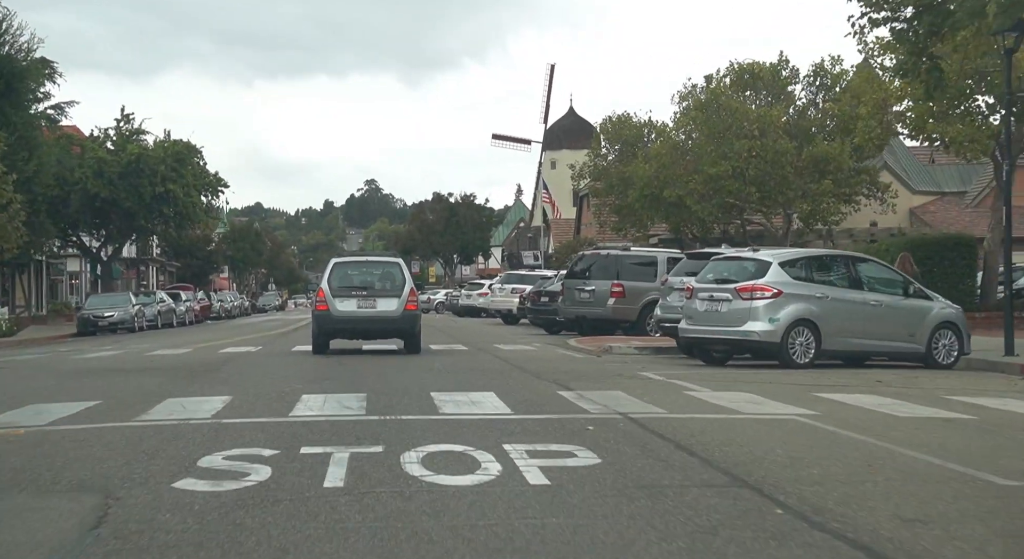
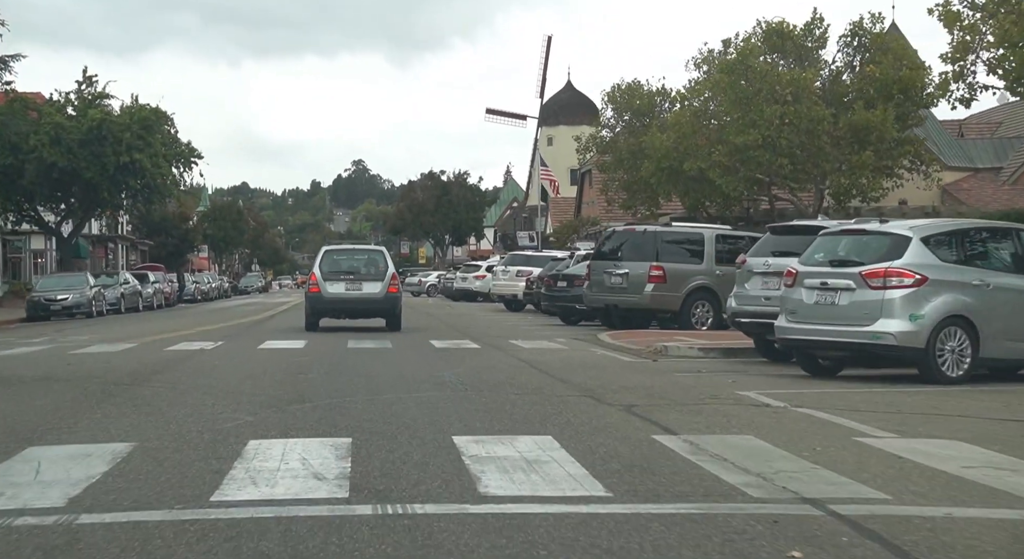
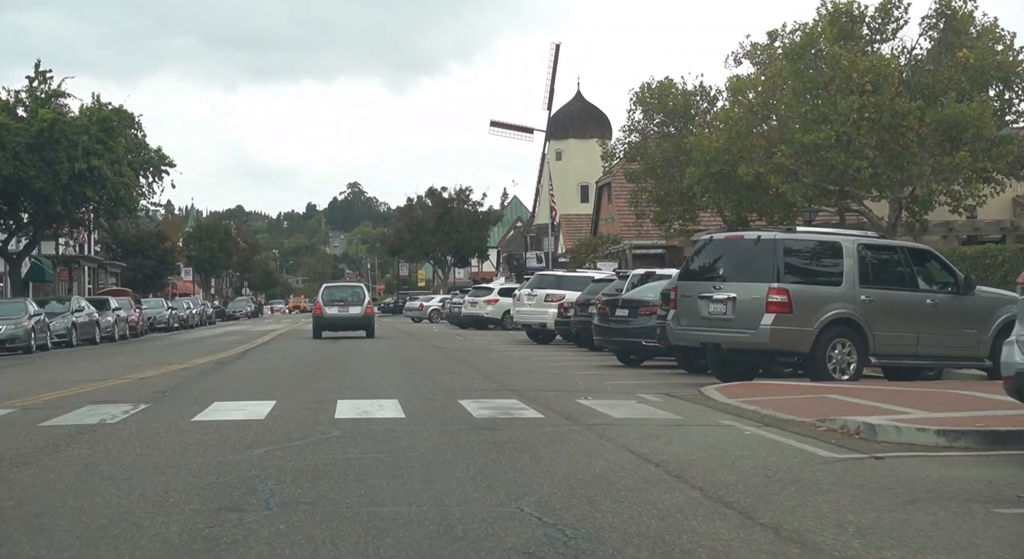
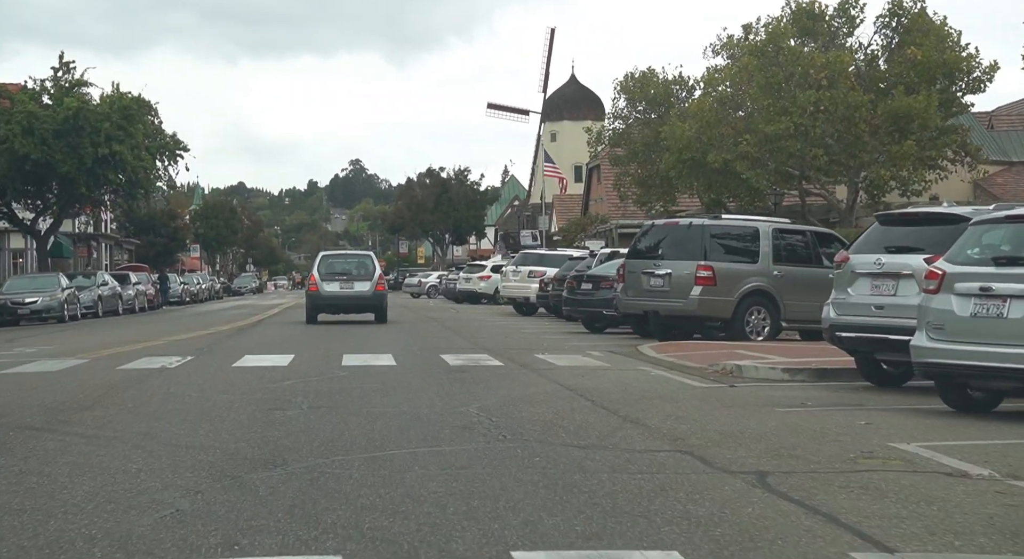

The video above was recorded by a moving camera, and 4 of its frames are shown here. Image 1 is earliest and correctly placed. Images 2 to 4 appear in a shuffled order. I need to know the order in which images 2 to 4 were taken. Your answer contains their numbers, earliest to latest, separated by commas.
2, 4, 3
